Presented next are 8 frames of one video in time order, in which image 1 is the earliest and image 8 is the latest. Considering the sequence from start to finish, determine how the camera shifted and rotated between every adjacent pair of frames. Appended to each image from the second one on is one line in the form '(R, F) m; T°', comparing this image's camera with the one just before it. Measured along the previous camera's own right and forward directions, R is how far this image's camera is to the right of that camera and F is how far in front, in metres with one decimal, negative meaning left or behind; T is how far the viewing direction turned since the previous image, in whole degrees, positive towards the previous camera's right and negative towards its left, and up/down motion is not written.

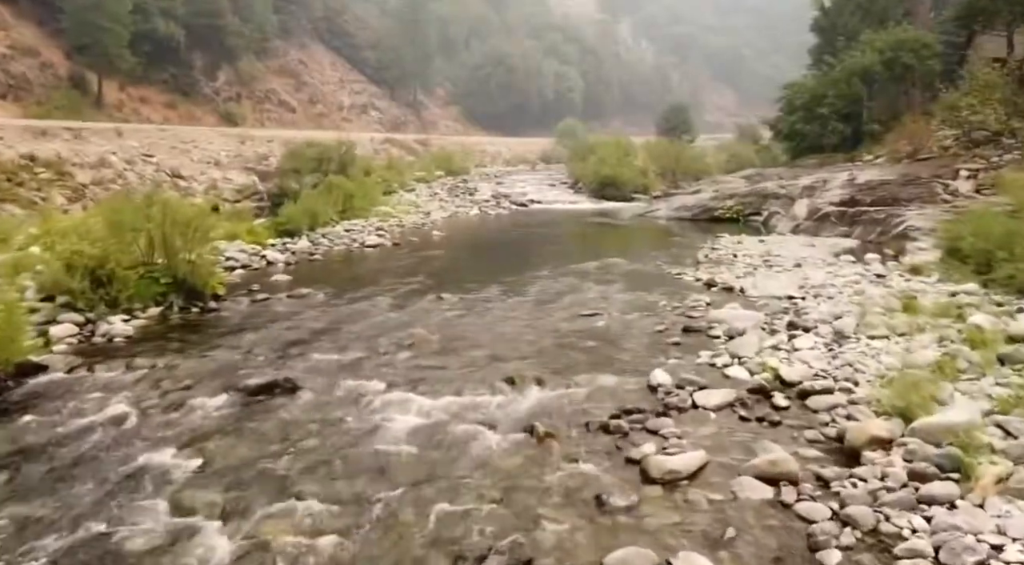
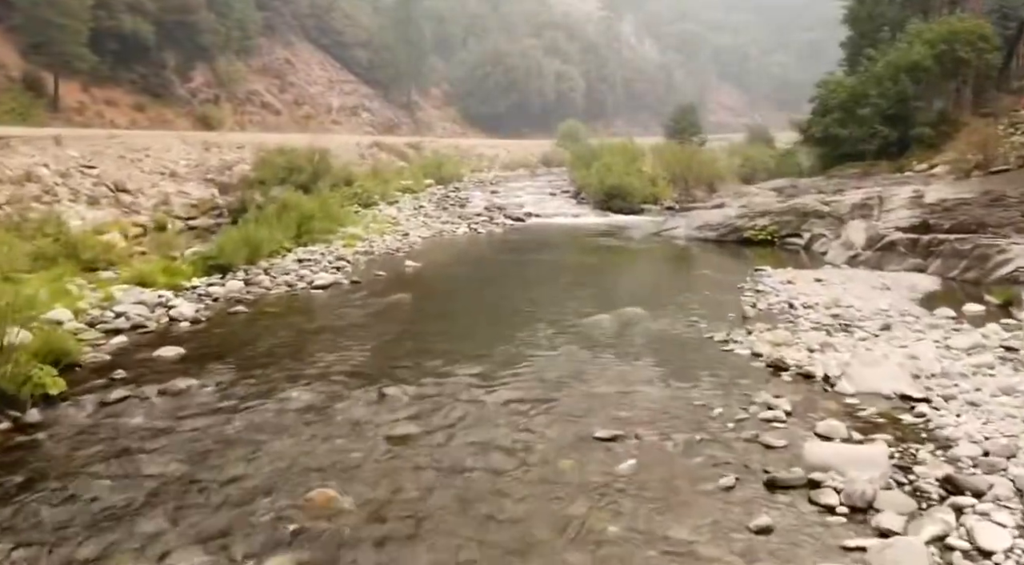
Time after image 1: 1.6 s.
(+0.3, +3.9) m; 0°
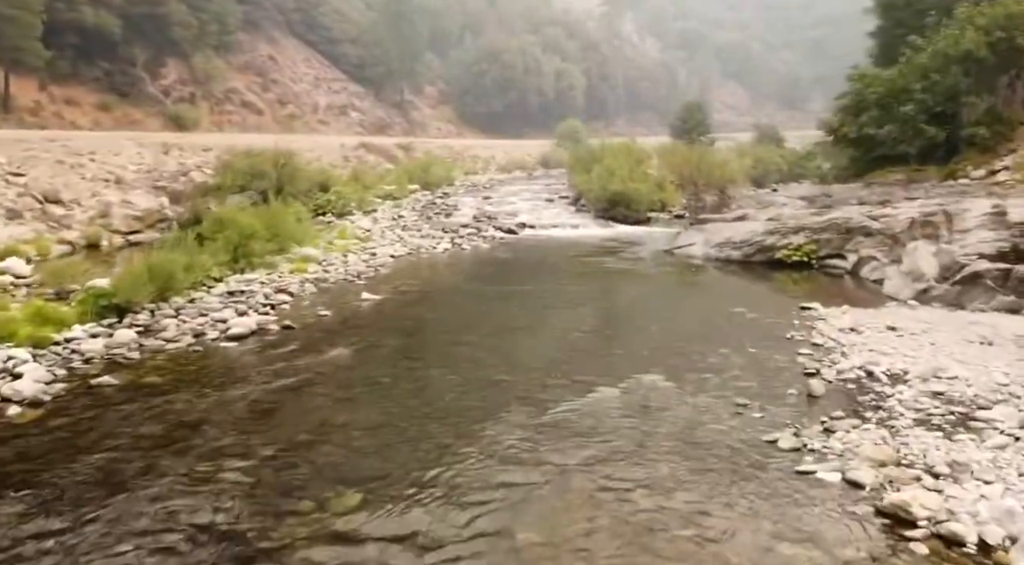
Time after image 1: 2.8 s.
(+0.4, +3.4) m; 0°
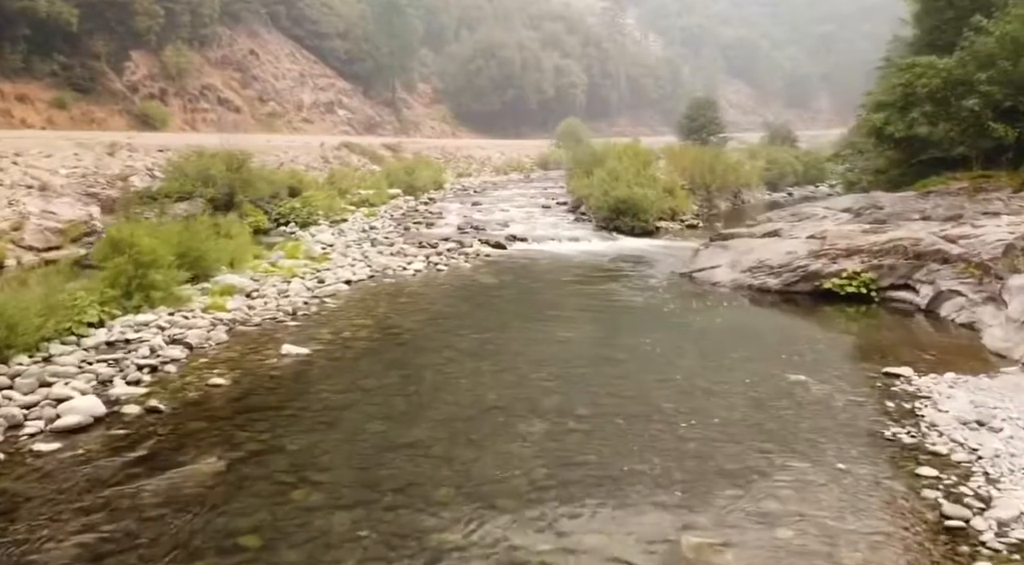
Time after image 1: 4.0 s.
(+0.4, +3.6) m; 0°
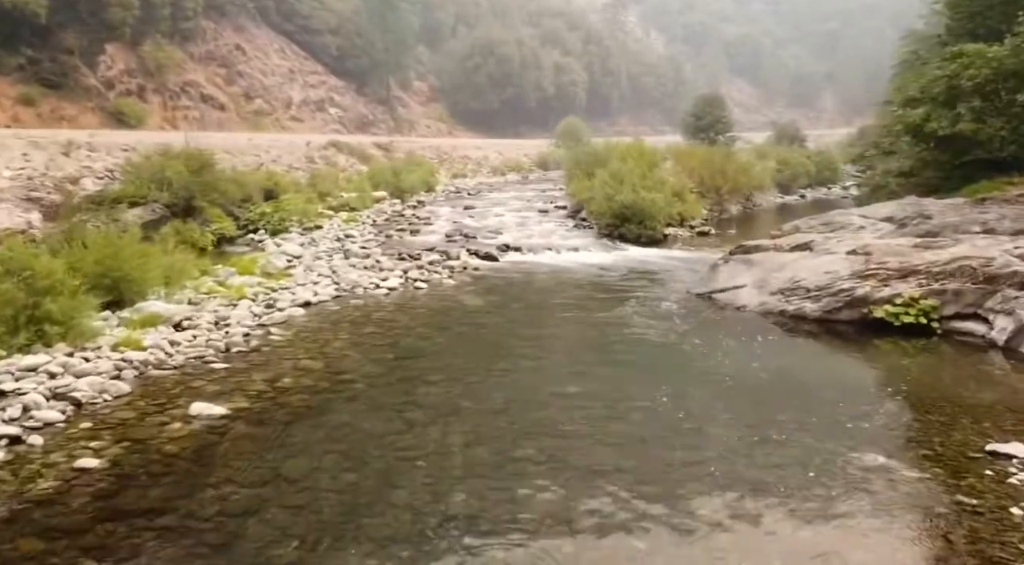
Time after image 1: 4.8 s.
(+0.2, +2.3) m; 0°
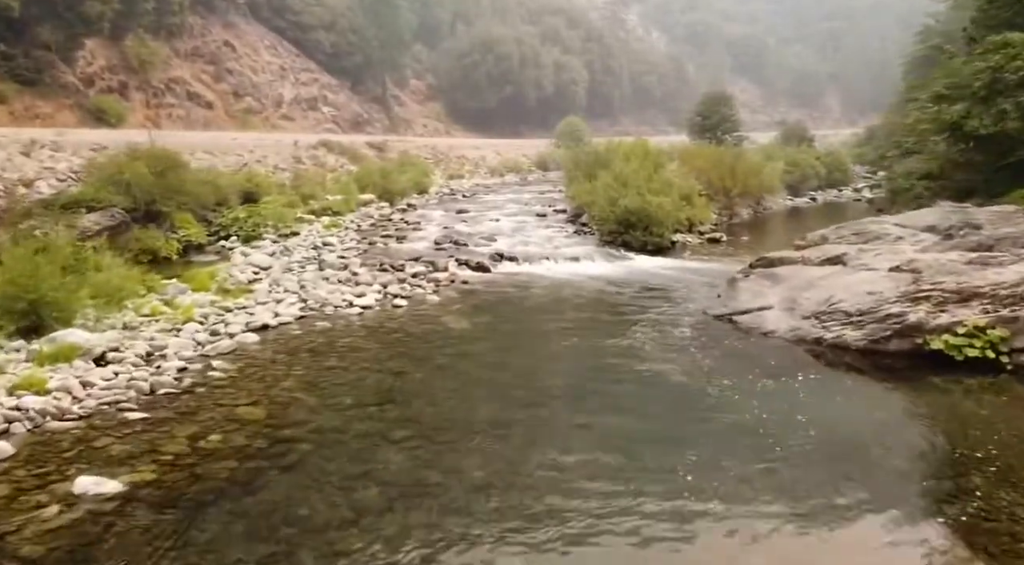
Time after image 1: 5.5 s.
(+0.2, +1.8) m; 0°
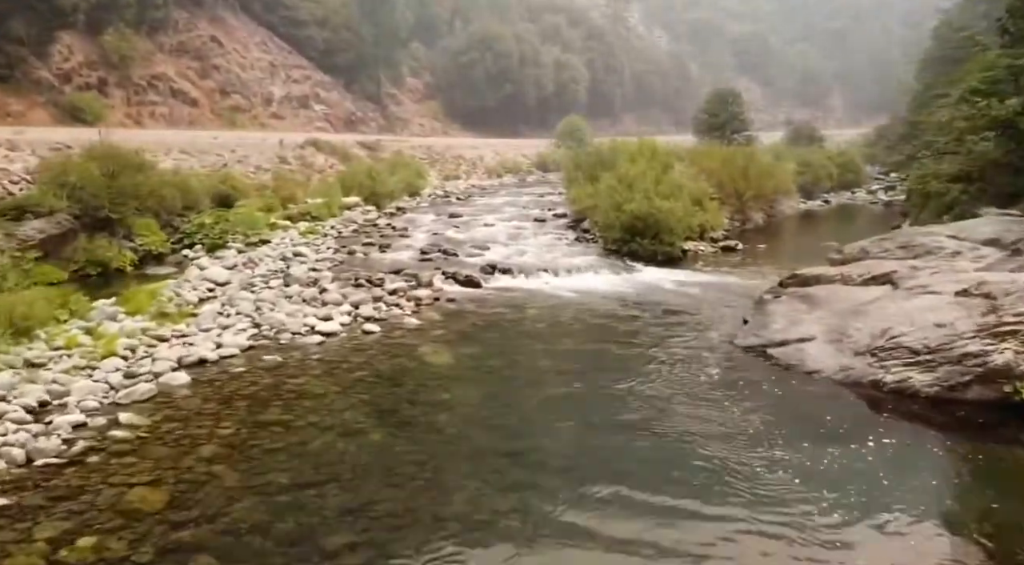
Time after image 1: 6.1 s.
(+0.1, +2.0) m; 0°
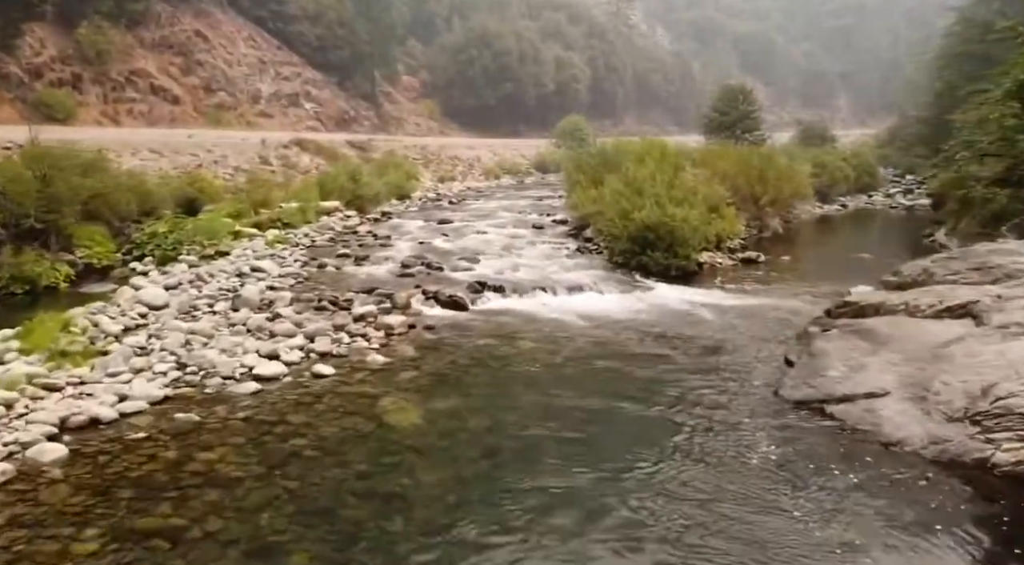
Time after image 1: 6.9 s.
(+0.2, +2.2) m; 0°
